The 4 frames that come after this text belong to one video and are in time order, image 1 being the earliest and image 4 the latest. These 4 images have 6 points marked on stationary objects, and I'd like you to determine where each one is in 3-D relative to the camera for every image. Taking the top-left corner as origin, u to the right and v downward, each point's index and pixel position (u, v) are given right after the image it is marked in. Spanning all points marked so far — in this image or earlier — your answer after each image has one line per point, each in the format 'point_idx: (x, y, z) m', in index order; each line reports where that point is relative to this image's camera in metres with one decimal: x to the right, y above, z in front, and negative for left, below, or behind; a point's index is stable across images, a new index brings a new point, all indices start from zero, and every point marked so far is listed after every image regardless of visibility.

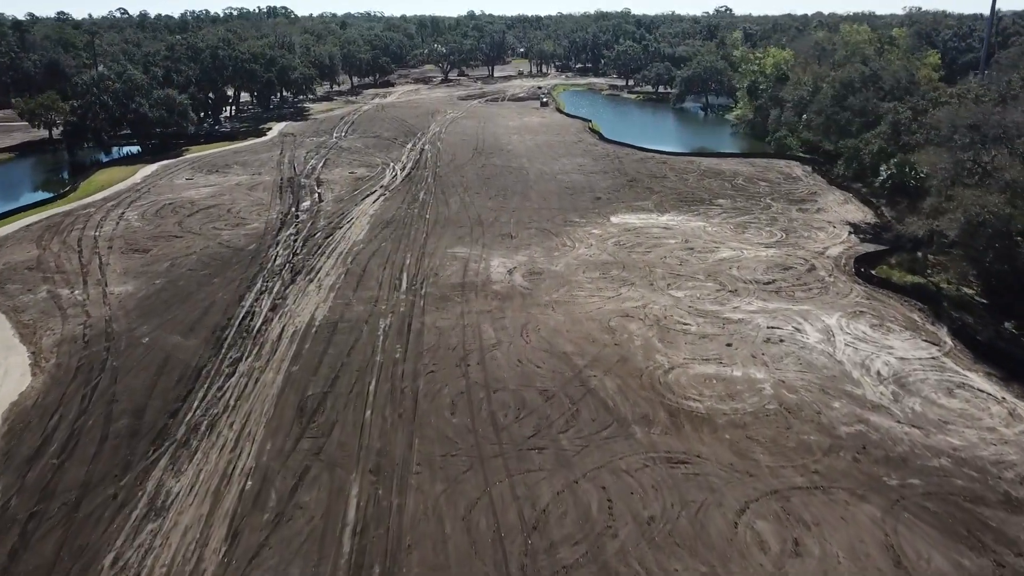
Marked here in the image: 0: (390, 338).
0: (-4.5, -1.9, +19.5) m
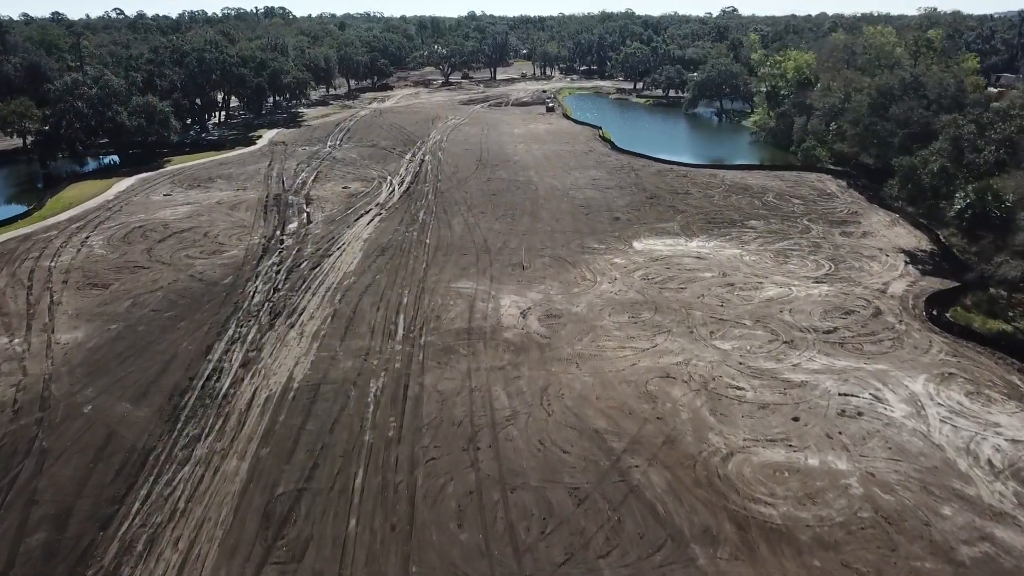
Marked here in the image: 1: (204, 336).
0: (-4.0, -3.7, +16.1) m
1: (-11.7, -1.8, +20.0) m
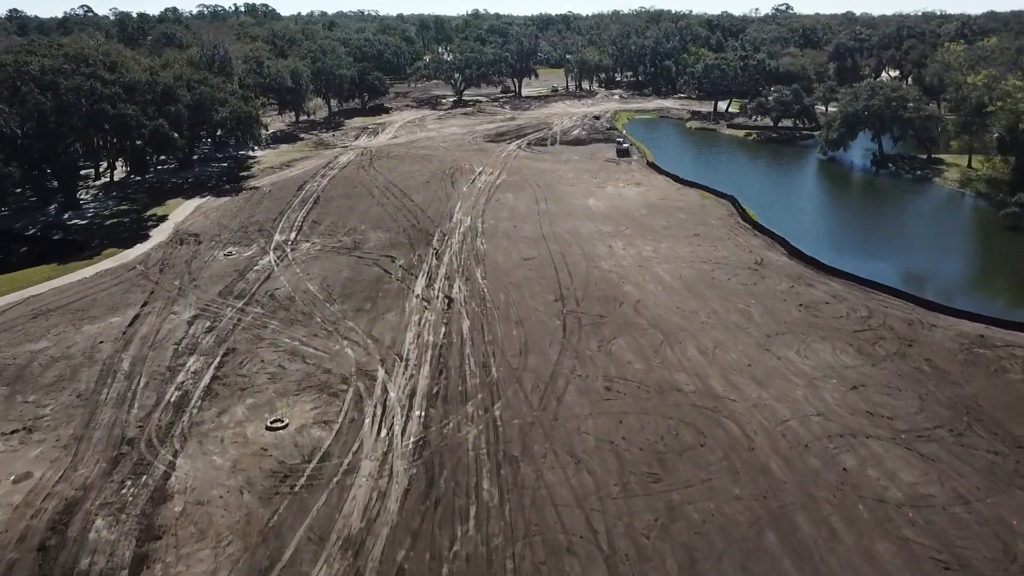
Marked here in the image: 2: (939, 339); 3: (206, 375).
0: (+1.0, -15.0, -5.9) m
1: (-6.7, -13.1, -2.2) m
2: (+15.8, -1.8, +19.3) m
3: (-10.2, -2.9, +17.6) m
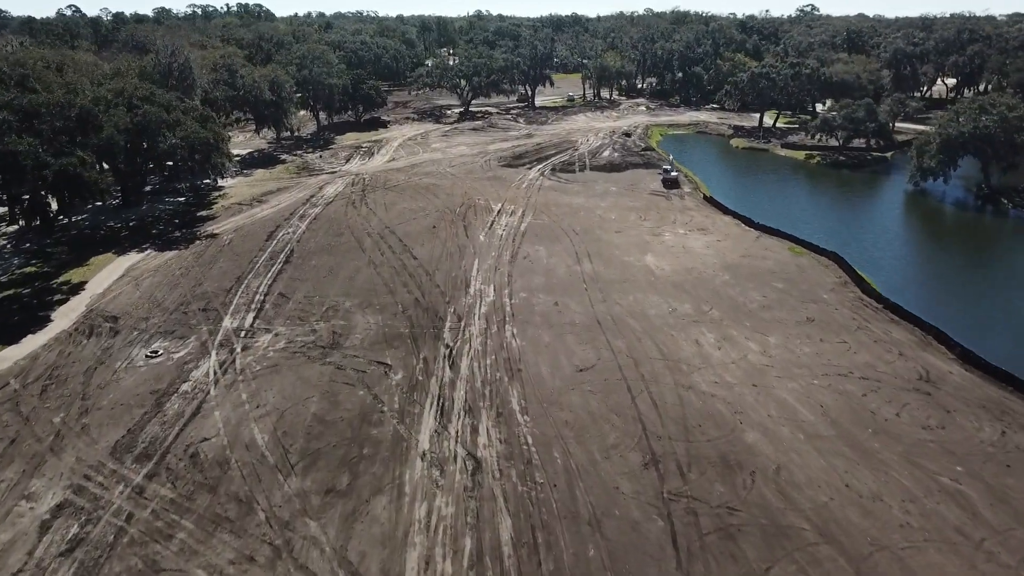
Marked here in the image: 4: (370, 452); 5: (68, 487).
0: (+2.7, -19.1, -14.2) m
1: (-5.0, -17.3, -10.5) m
2: (+17.5, -6.0, +11.0) m
3: (-8.5, -7.1, +9.3) m
4: (-3.8, -4.5, +14.3) m
5: (-11.0, -5.1, +13.3) m
